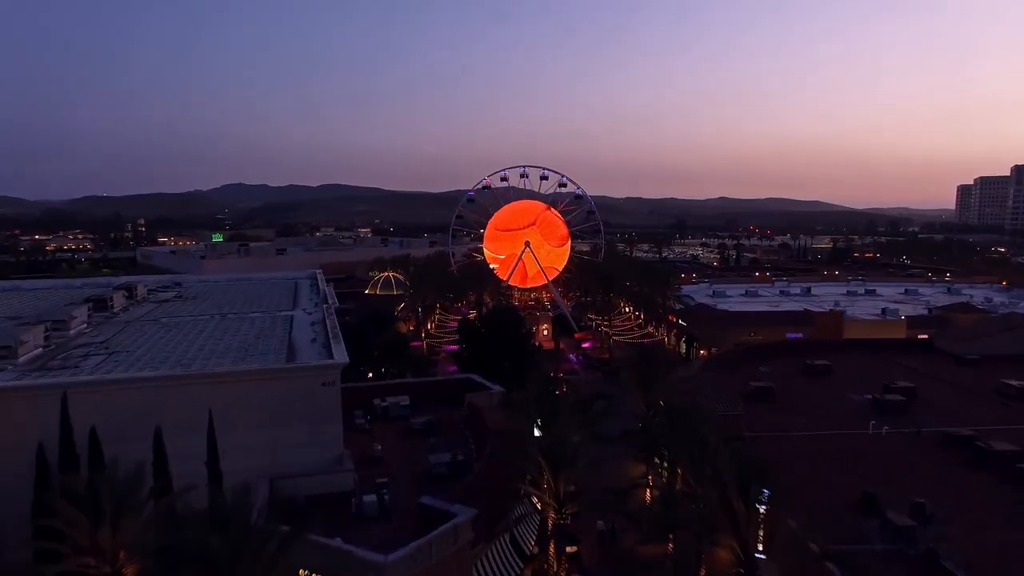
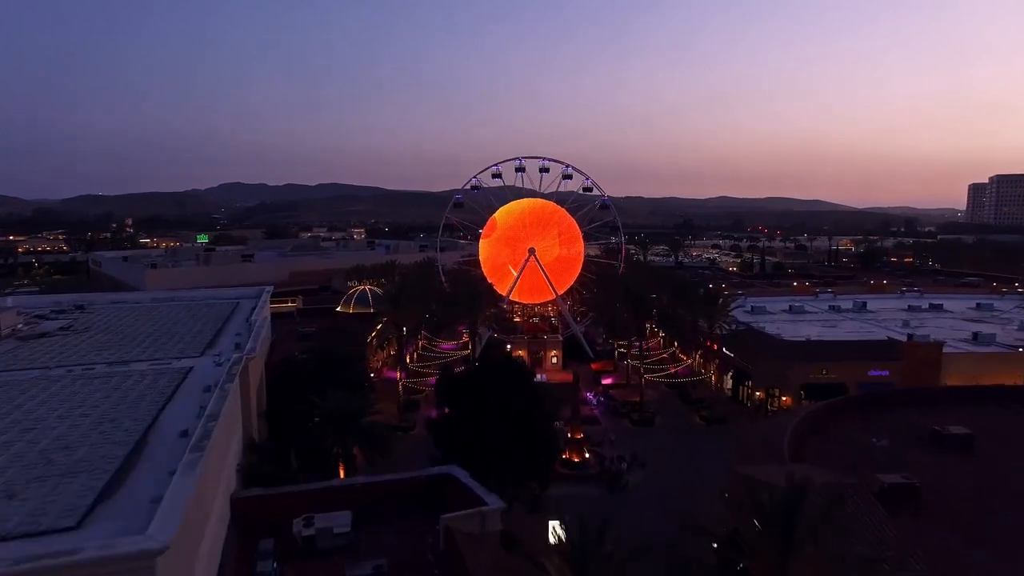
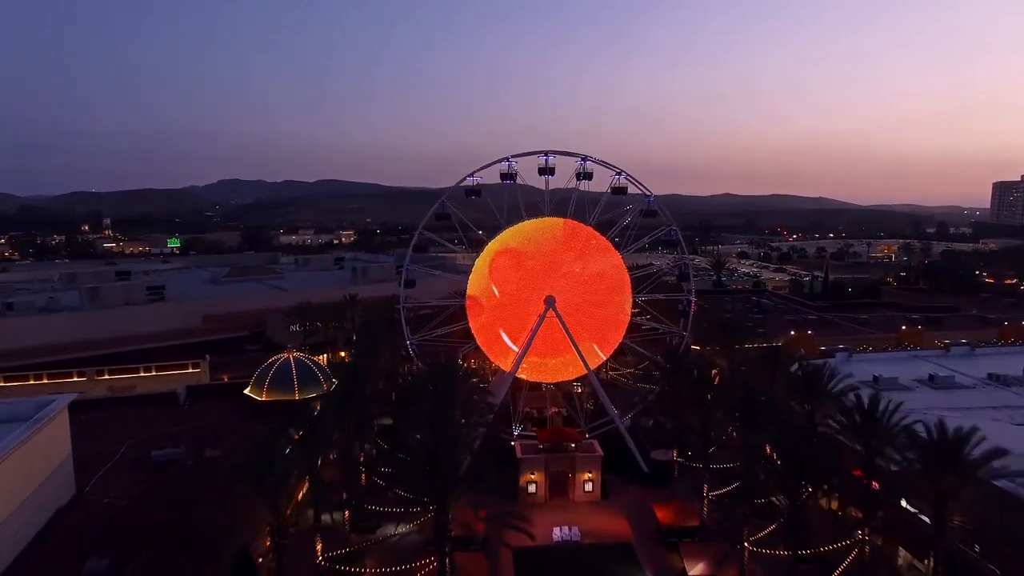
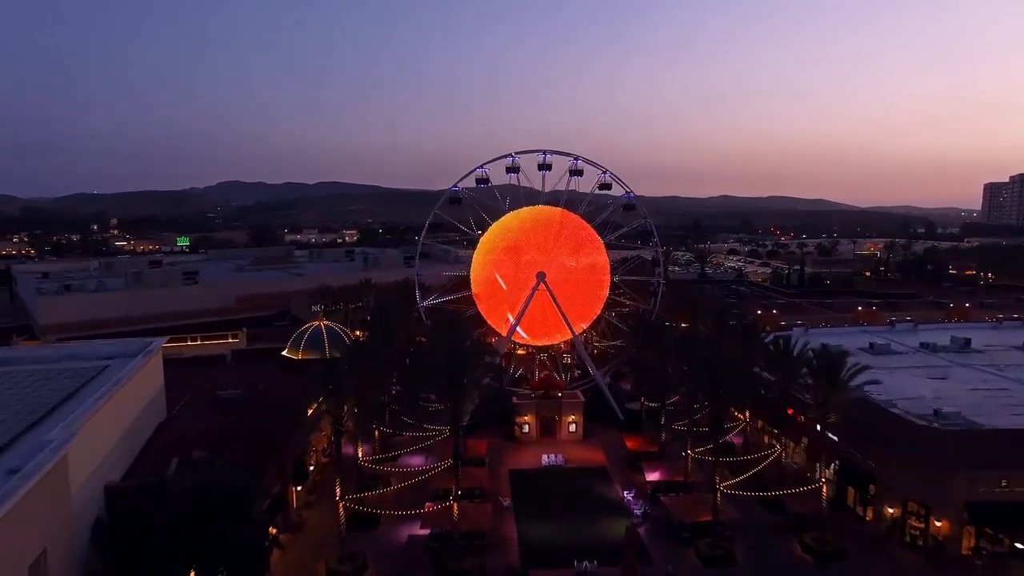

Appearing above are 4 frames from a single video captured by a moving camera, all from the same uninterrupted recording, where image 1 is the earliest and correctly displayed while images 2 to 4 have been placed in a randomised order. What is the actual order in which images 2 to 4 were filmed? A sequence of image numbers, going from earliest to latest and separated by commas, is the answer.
2, 4, 3
